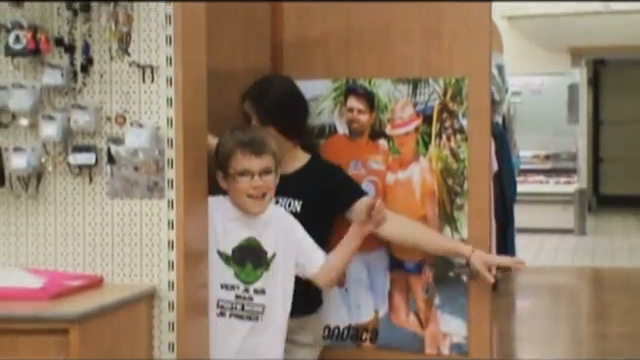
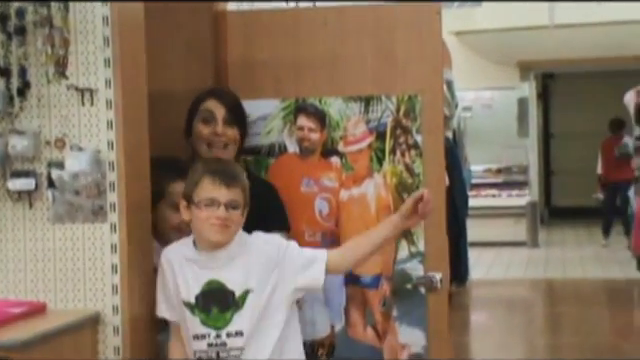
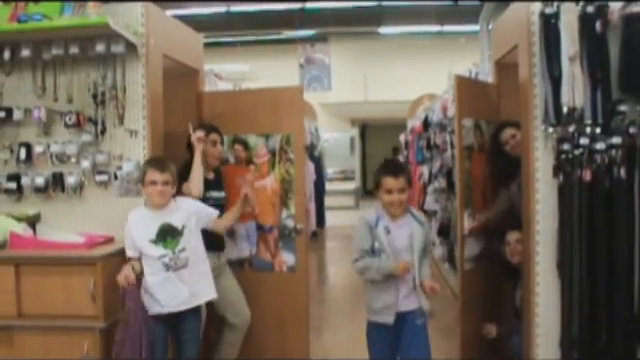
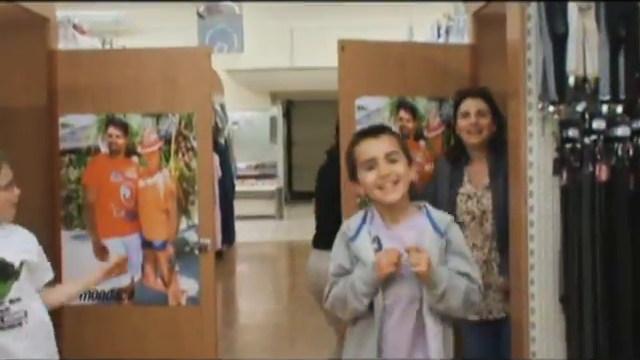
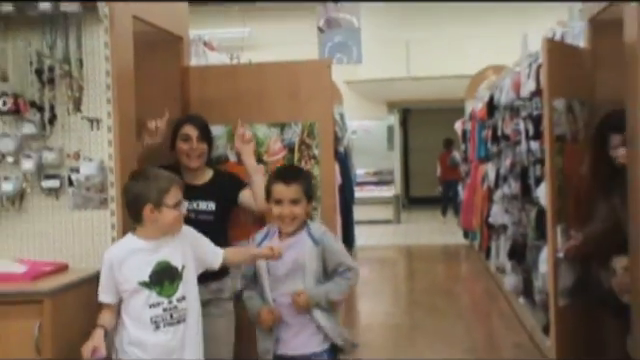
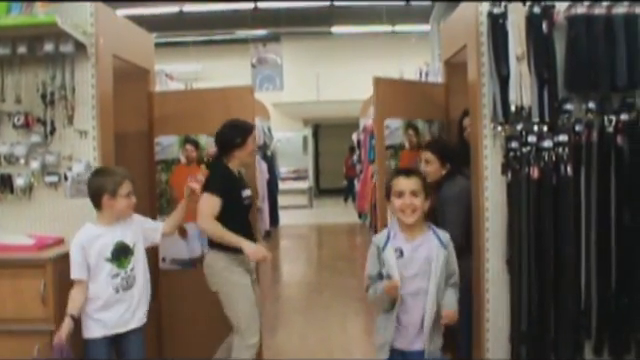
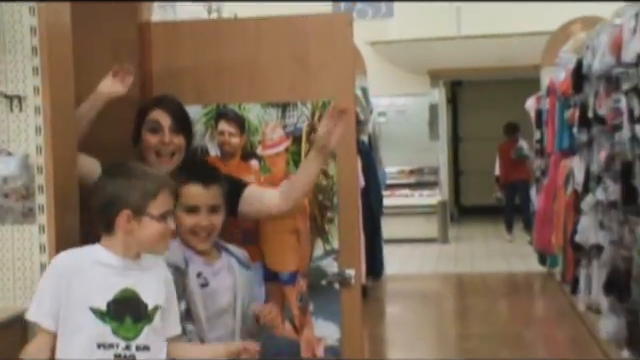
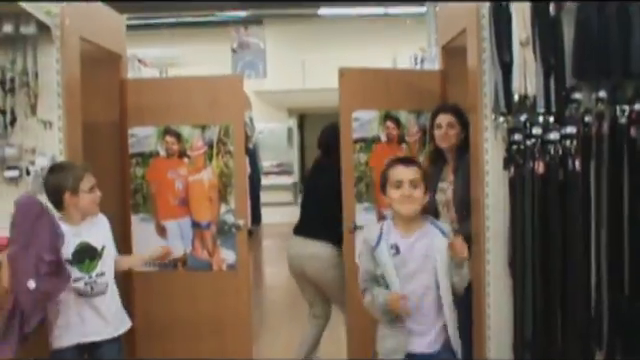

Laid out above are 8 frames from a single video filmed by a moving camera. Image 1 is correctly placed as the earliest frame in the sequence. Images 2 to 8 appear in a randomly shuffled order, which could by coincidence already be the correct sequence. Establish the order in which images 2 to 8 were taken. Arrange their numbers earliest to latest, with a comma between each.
2, 7, 5, 3, 6, 8, 4
